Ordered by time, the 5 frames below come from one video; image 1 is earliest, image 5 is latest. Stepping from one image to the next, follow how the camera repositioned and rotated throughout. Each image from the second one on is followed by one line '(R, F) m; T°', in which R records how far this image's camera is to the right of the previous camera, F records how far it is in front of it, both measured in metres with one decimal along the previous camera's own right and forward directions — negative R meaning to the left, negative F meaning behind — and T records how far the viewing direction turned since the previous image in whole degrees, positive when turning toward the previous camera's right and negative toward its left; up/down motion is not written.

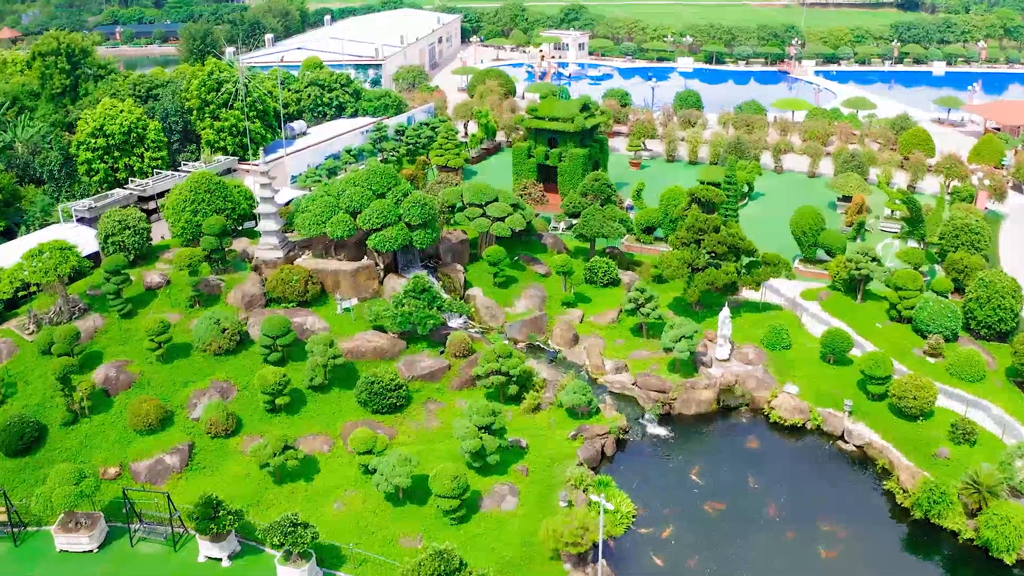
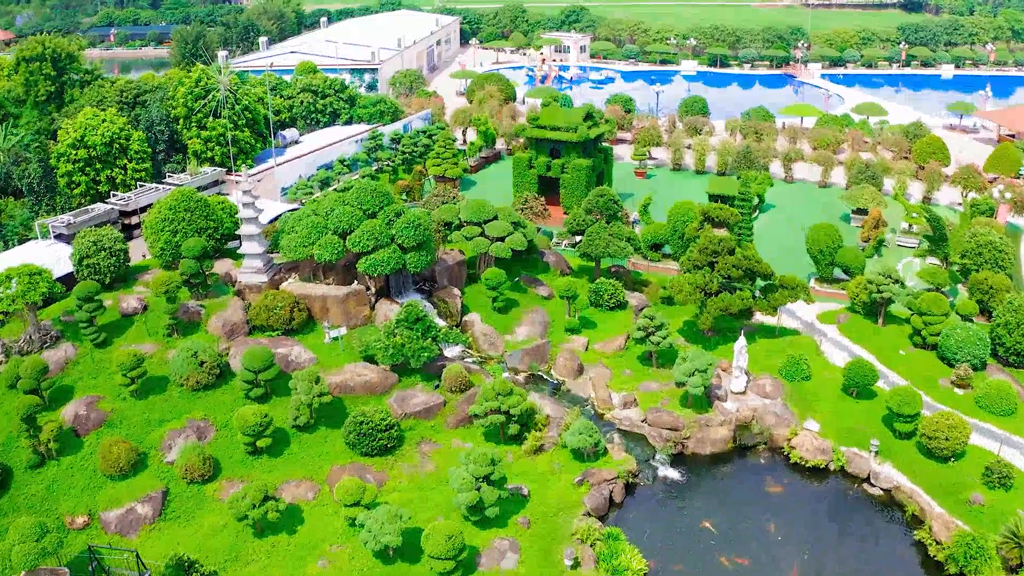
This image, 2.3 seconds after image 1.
(0.0, +2.2) m; 0°
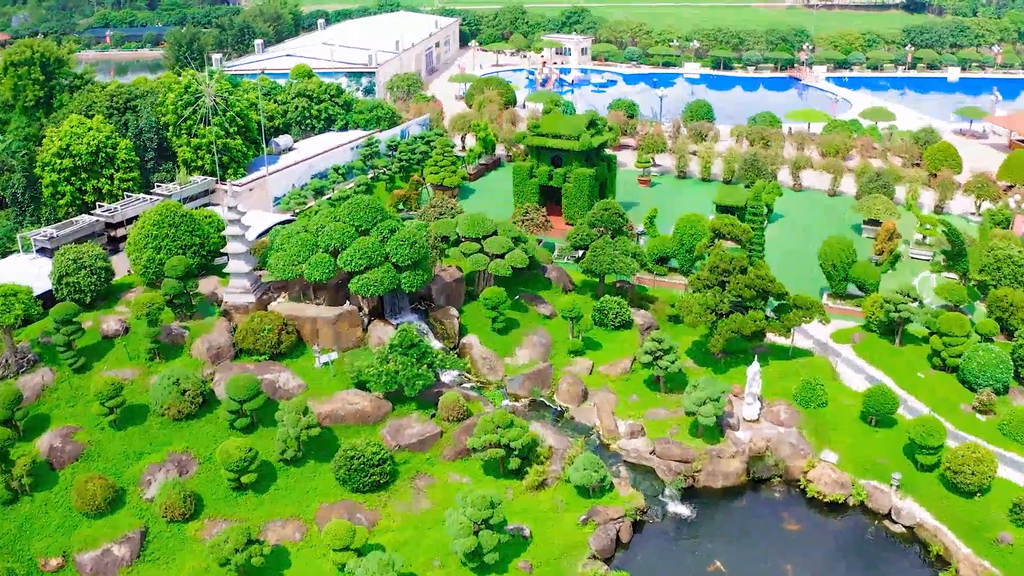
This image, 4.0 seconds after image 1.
(0.0, +1.6) m; 0°
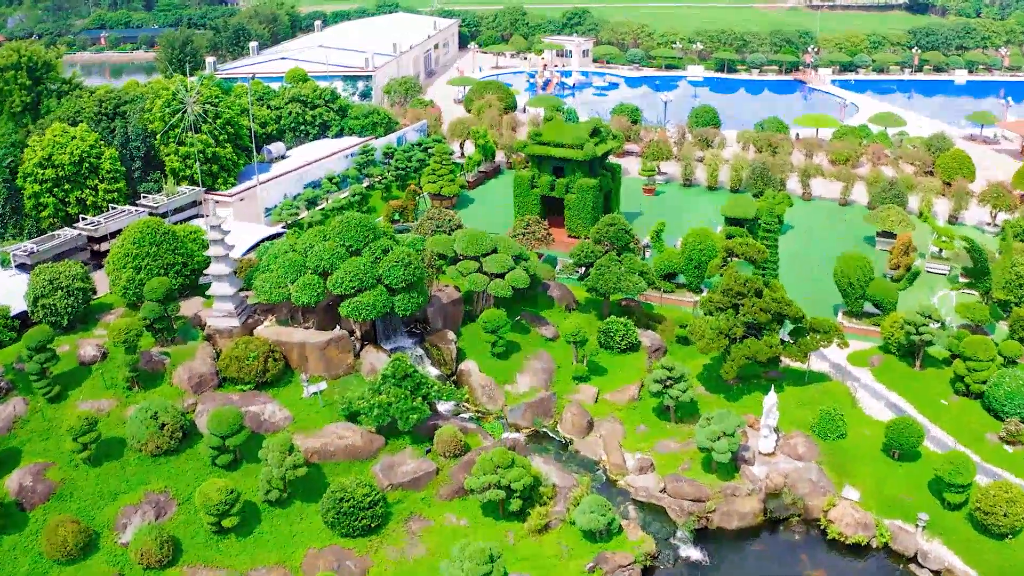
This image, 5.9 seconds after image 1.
(0.0, +1.8) m; 0°
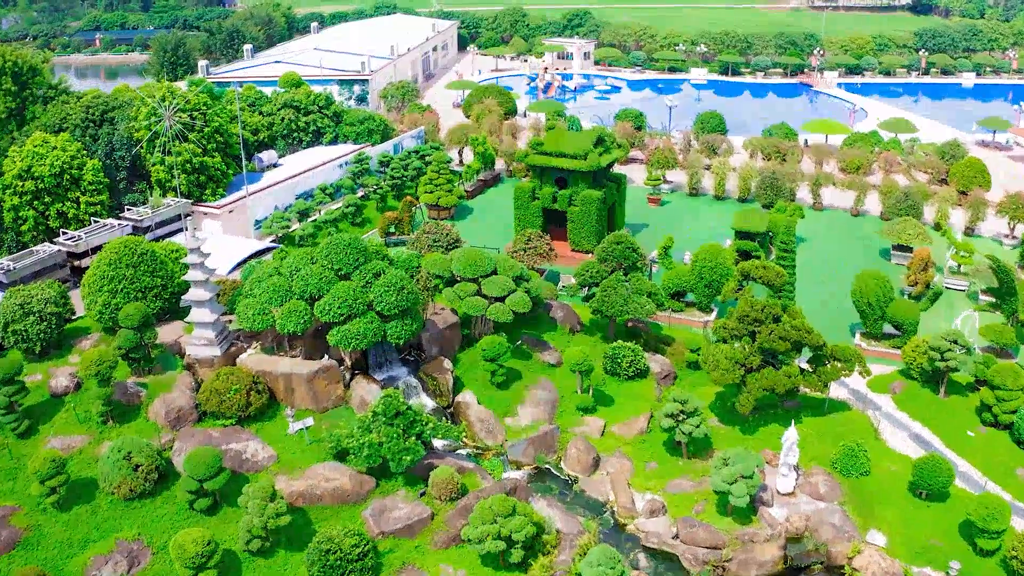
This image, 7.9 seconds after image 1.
(0.0, +1.9) m; 0°
